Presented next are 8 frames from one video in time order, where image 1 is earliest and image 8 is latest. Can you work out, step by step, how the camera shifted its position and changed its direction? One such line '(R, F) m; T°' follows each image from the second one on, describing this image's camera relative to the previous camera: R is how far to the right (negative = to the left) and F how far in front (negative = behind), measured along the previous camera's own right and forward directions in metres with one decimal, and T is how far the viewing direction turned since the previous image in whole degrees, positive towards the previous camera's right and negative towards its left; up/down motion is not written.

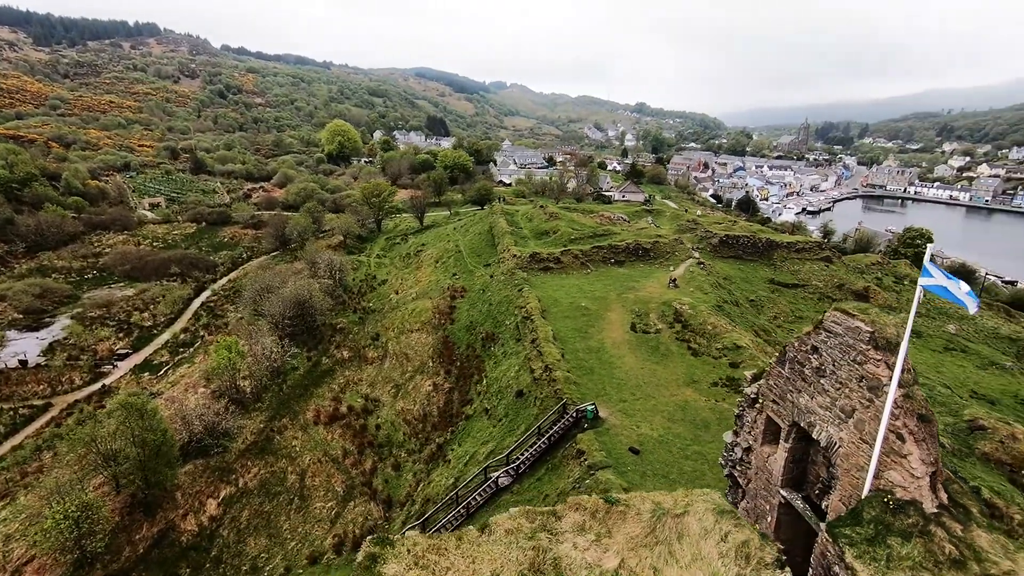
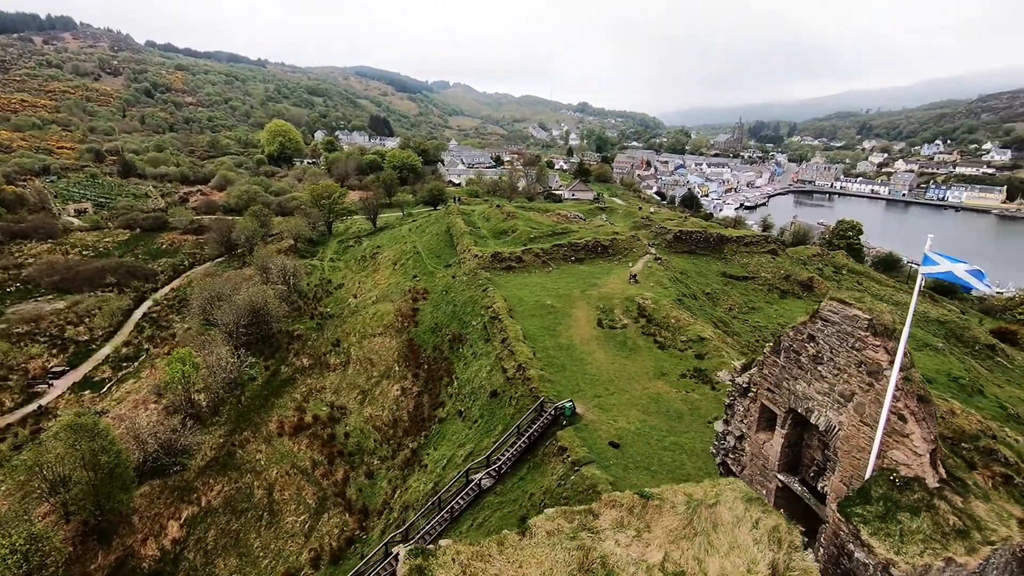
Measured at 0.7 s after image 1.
(-0.9, +0.1) m; +5°
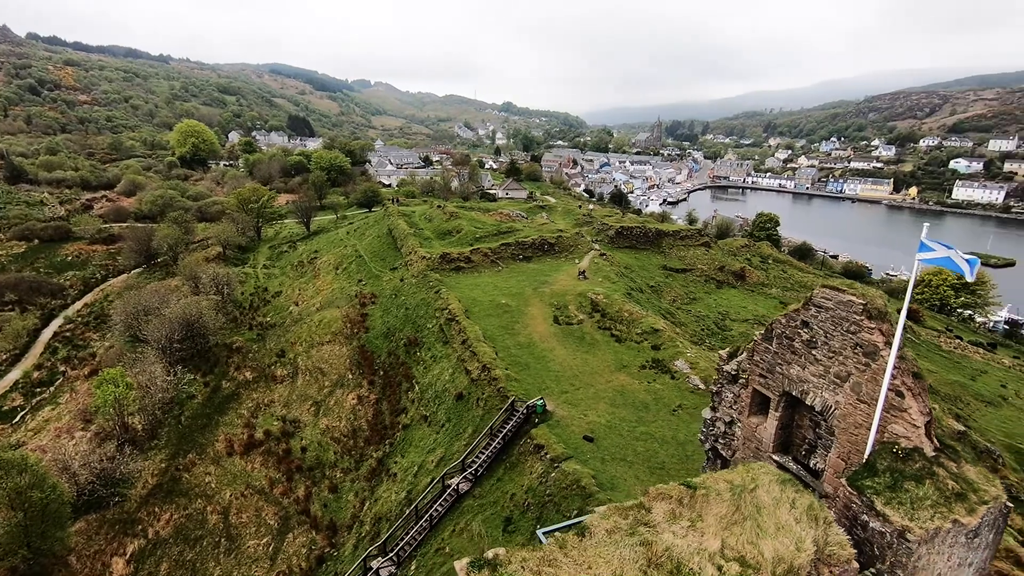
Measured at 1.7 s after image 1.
(-1.3, +0.2) m; +7°
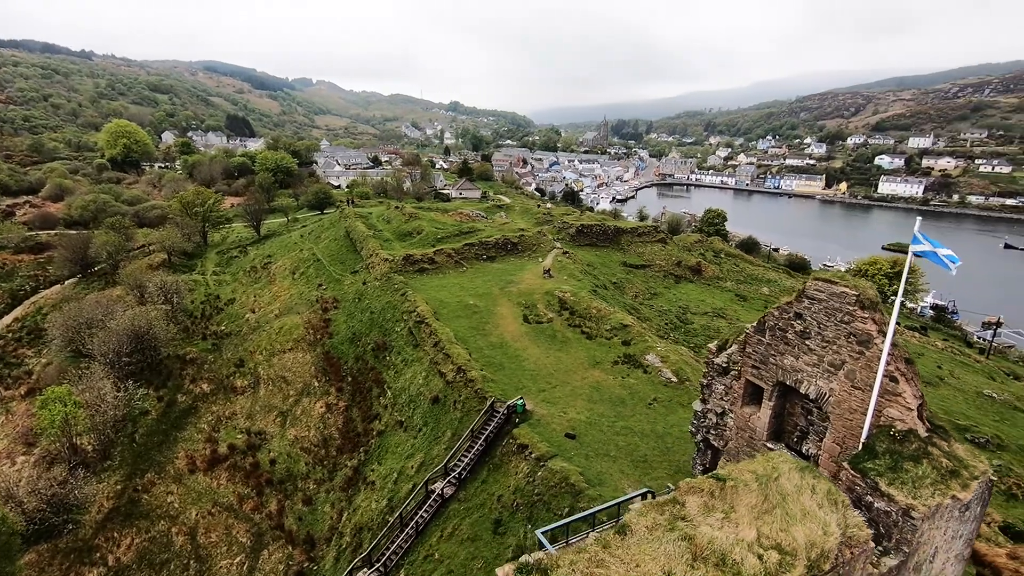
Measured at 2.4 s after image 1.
(-0.9, +0.1) m; +5°
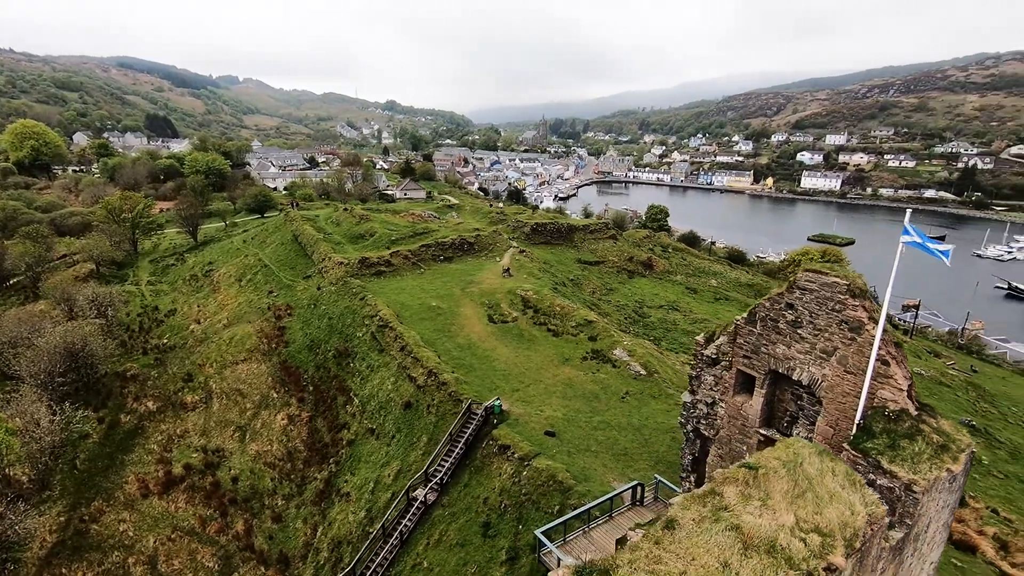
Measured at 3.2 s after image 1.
(-1.1, +0.2) m; +6°
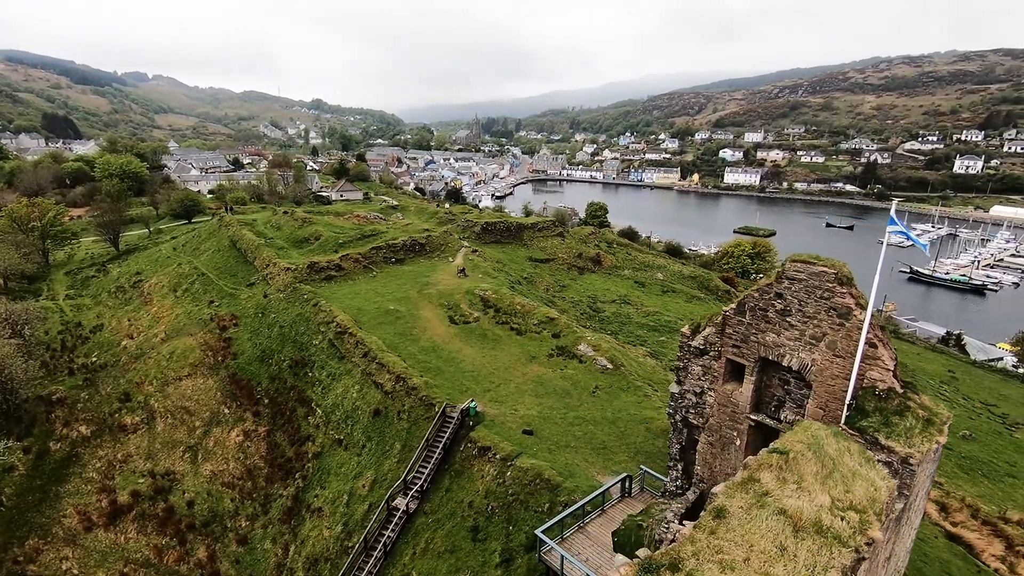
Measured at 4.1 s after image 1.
(-1.2, +0.2) m; +6°
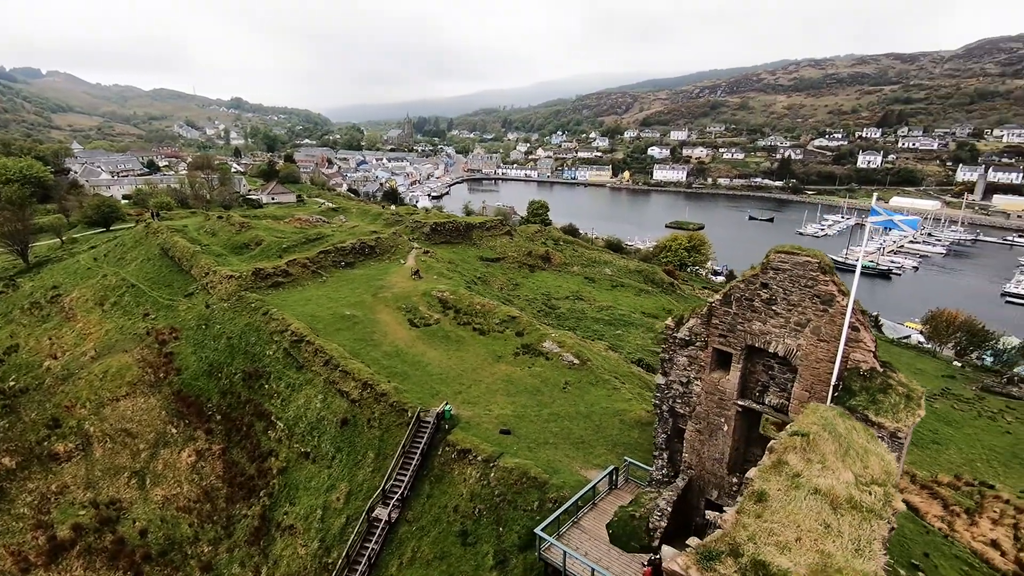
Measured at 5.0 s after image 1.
(-1.2, +0.1) m; +6°
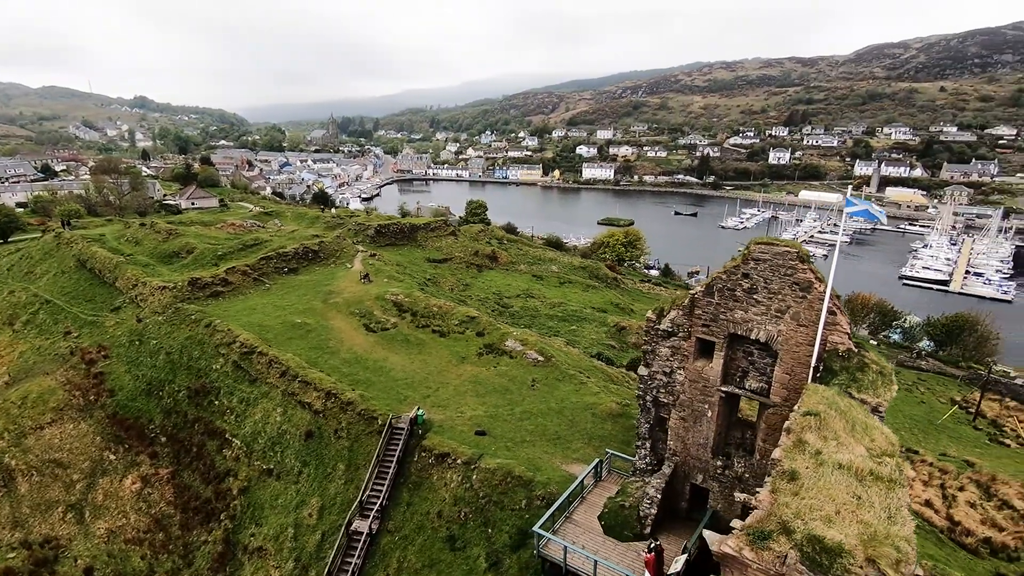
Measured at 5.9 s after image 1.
(-1.2, +0.1) m; +7°
